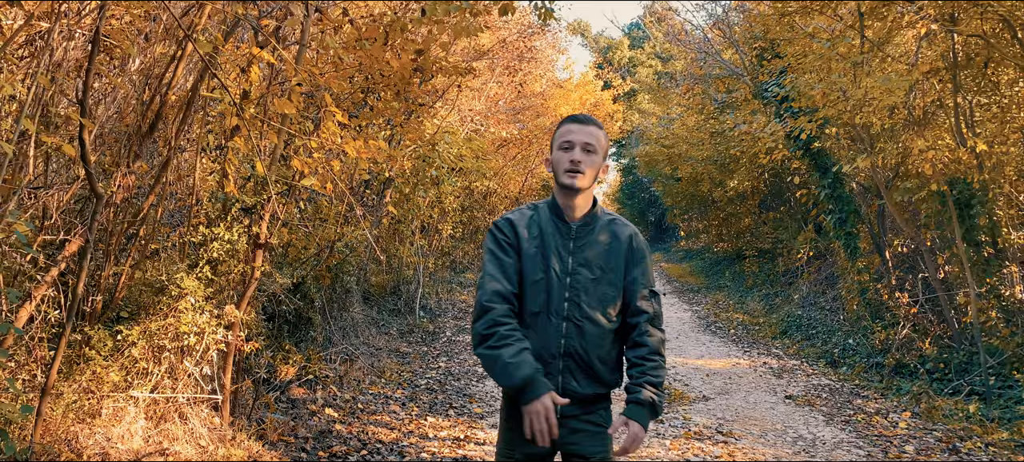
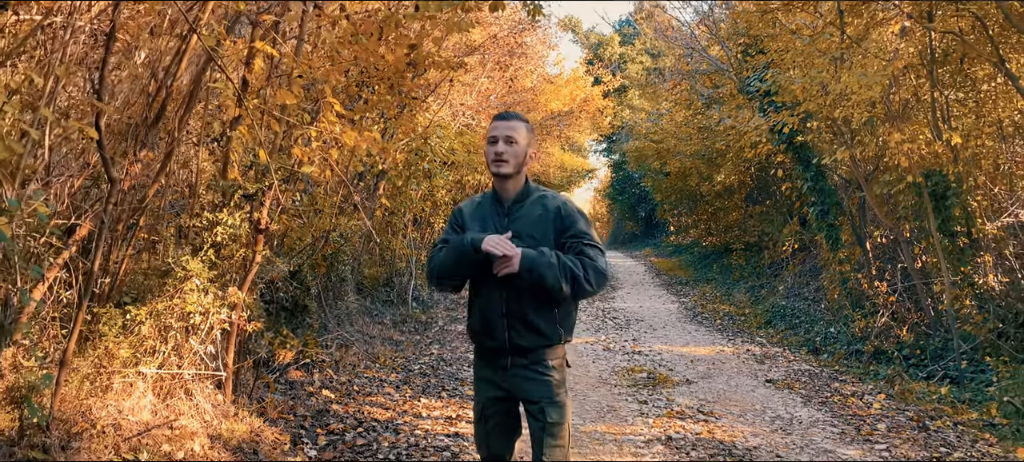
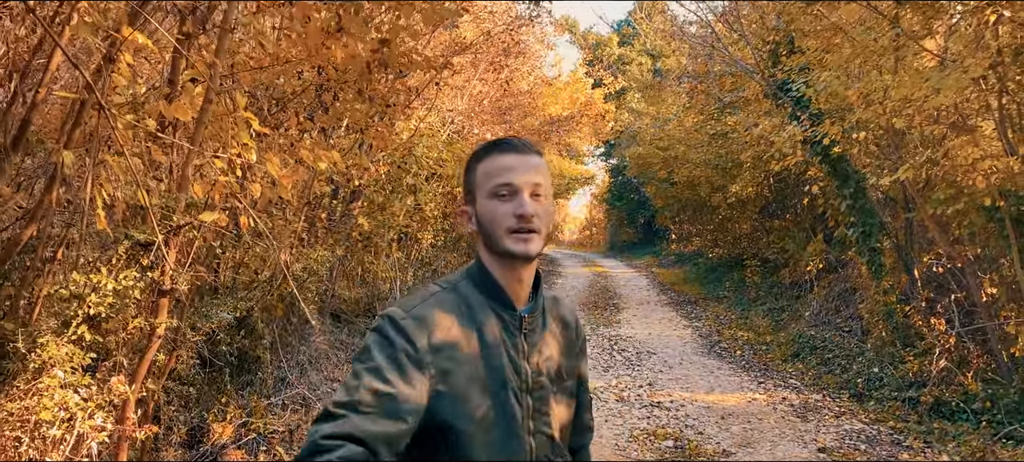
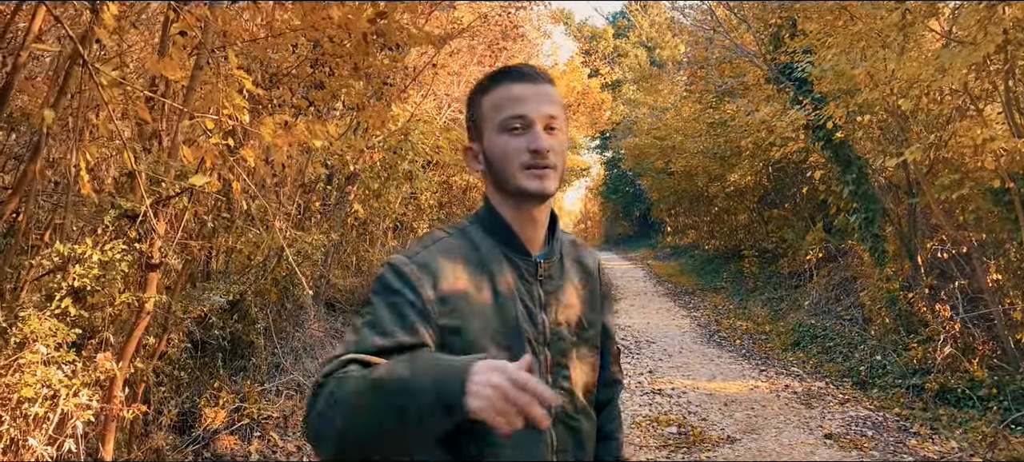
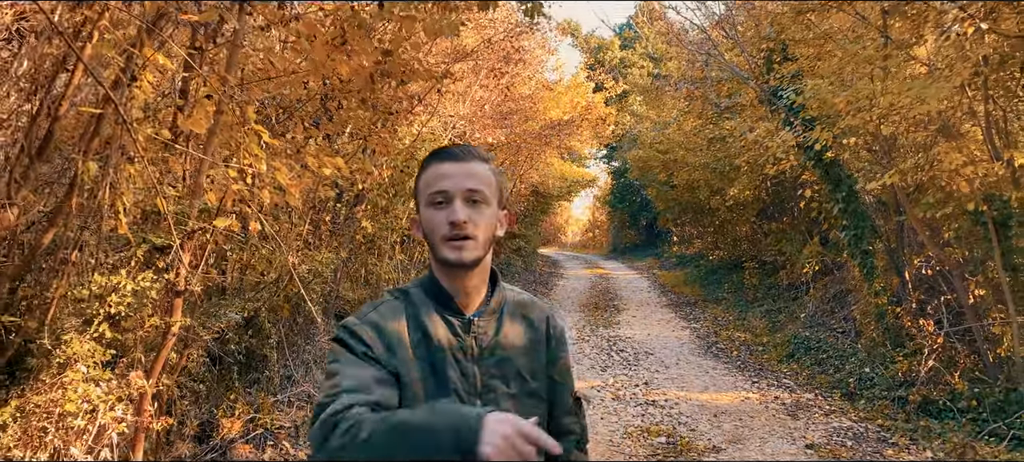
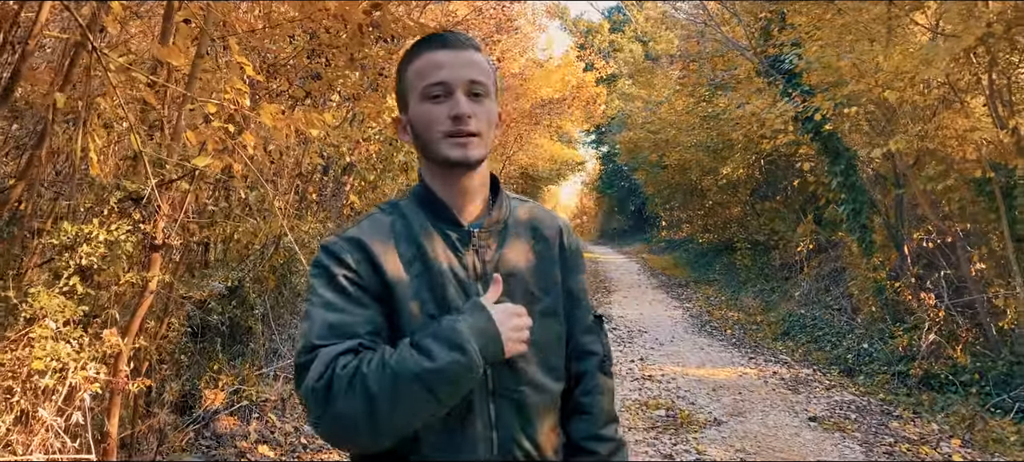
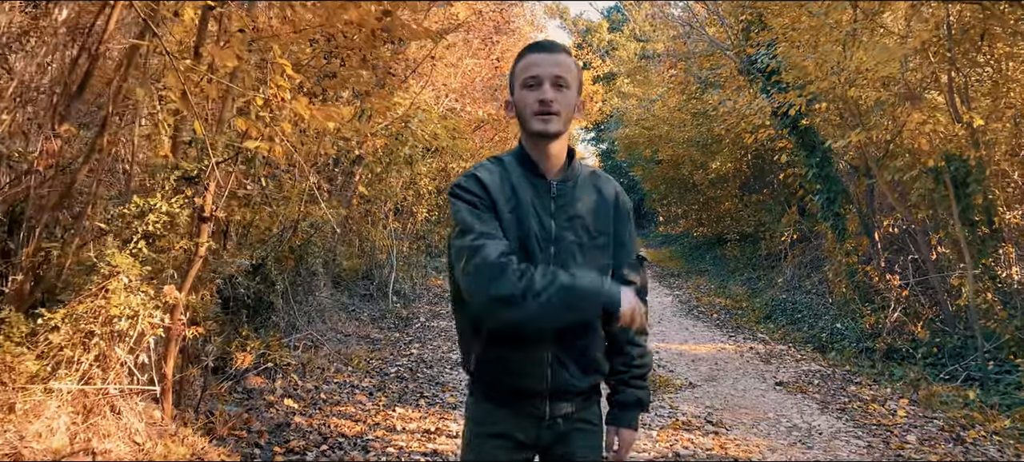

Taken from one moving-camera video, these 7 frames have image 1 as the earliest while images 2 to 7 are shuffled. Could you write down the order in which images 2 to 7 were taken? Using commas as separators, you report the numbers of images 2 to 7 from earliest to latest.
2, 7, 6, 4, 3, 5
